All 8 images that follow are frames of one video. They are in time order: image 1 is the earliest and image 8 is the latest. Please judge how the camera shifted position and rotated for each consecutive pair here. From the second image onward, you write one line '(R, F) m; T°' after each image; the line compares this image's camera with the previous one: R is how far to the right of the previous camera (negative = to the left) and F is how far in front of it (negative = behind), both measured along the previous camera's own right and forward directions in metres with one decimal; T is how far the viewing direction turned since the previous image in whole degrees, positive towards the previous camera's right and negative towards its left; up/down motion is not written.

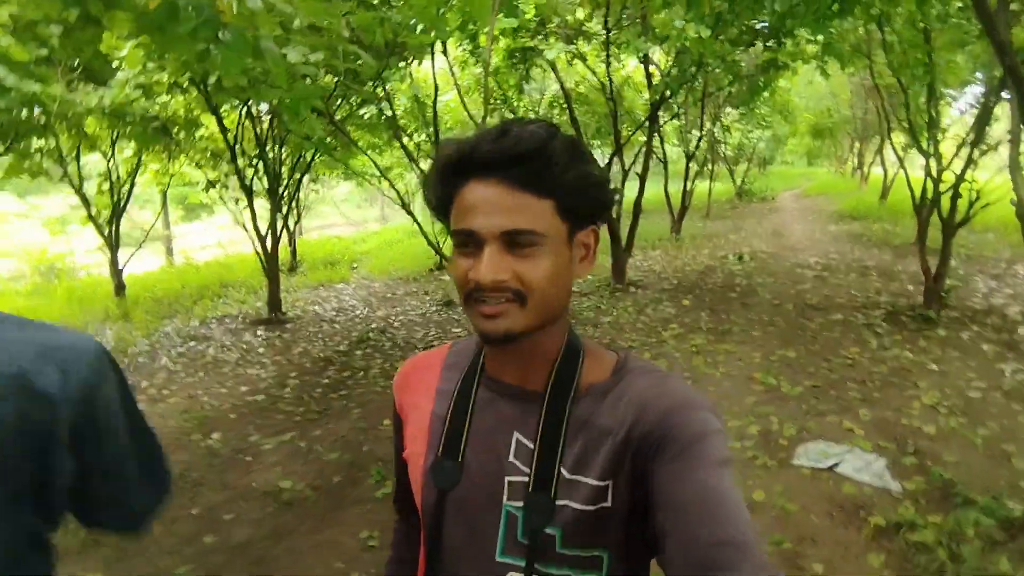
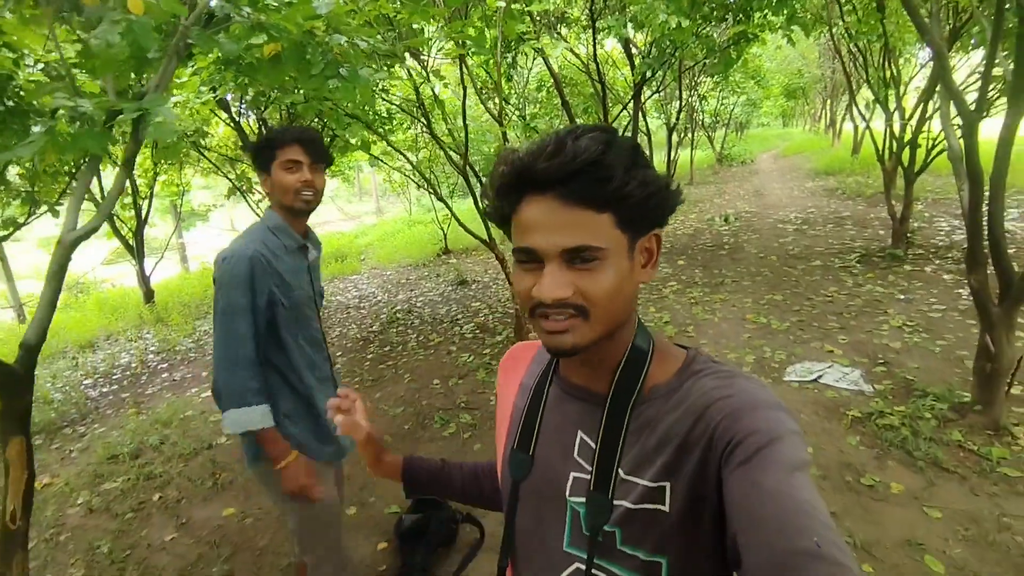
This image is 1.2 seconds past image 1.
(-0.3, -0.7) m; +1°
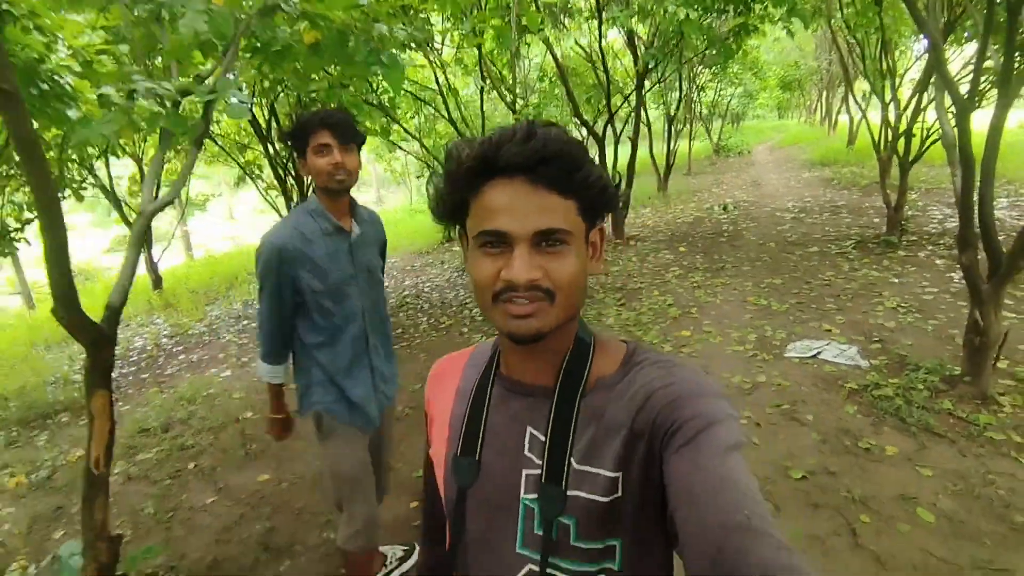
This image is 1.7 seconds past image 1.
(-0.2, -0.2) m; +1°
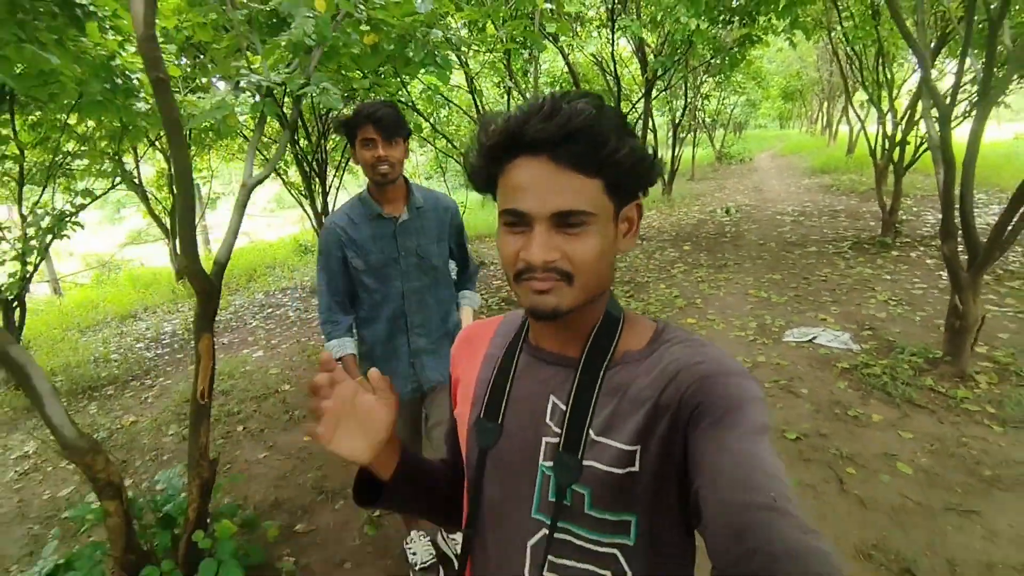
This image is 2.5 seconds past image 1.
(-0.2, -0.4) m; 0°
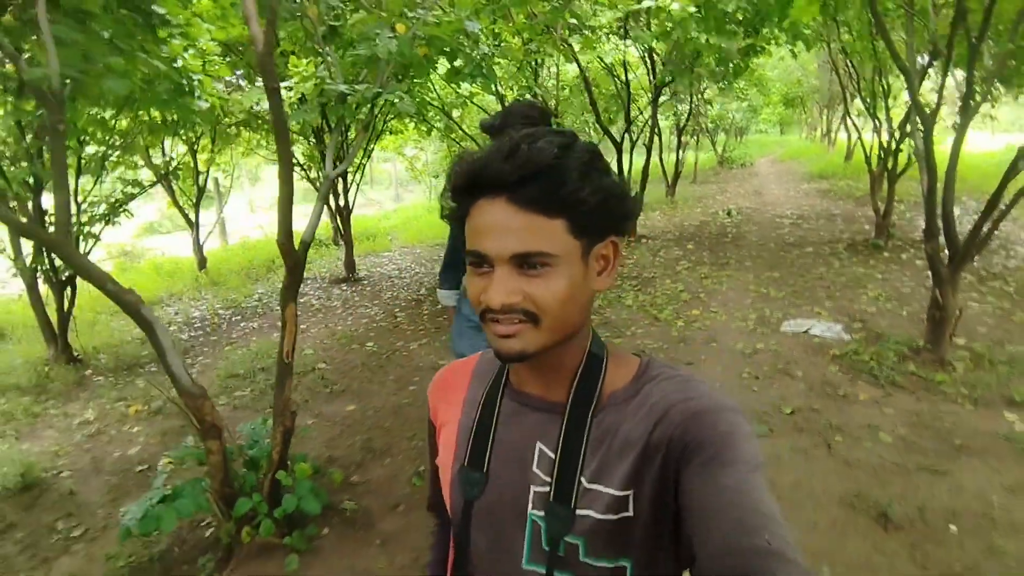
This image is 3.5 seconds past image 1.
(-0.2, -0.5) m; 0°
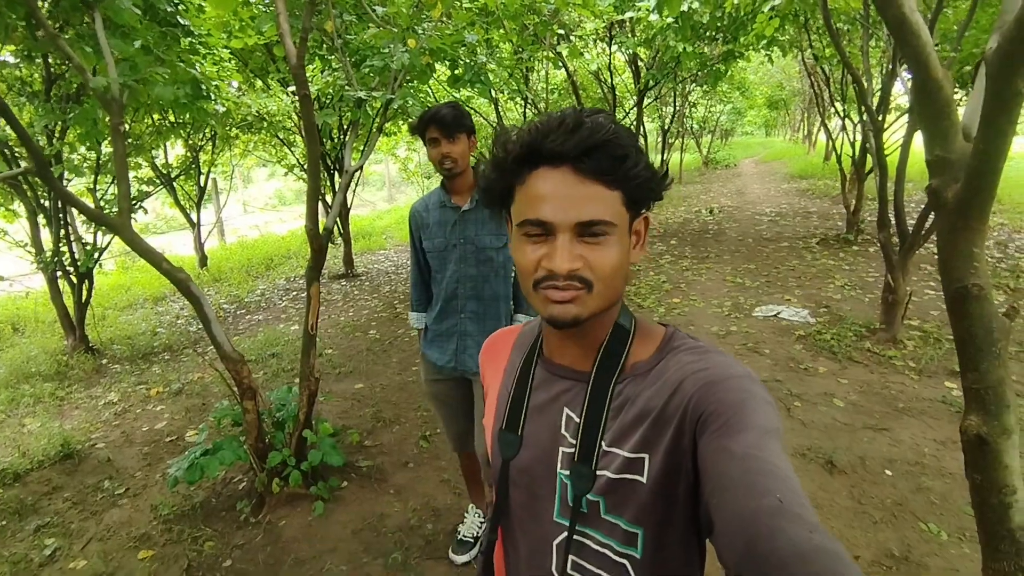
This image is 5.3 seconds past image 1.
(0.0, -0.5) m; +1°
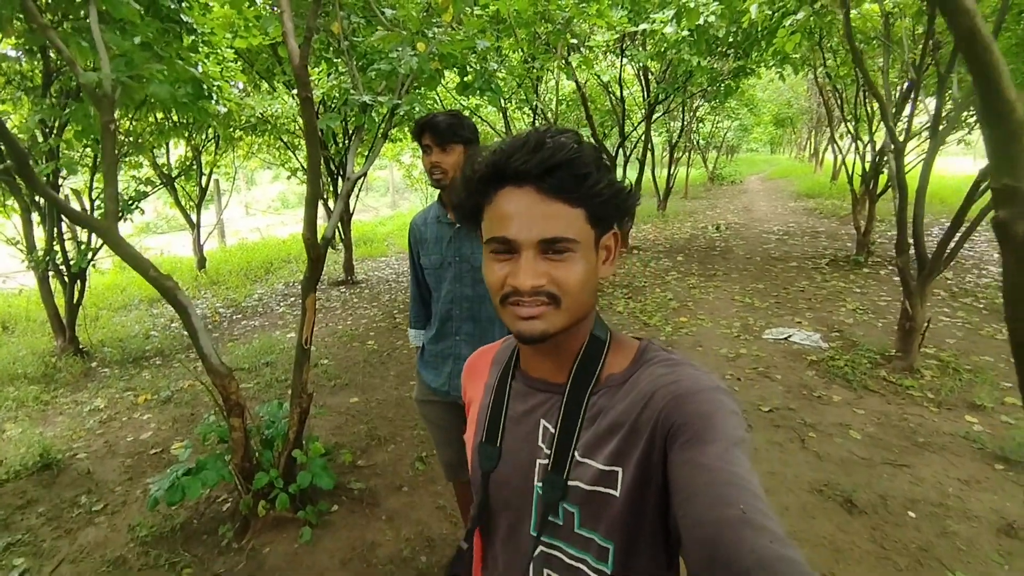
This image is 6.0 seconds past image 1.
(0.0, +0.2) m; 0°
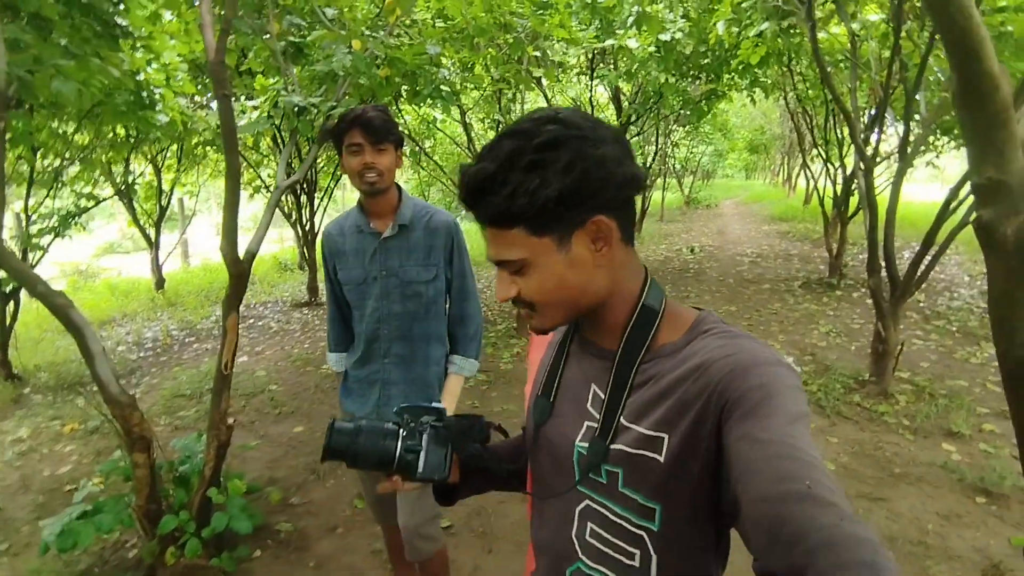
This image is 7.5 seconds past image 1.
(+0.2, +0.3) m; +2°
